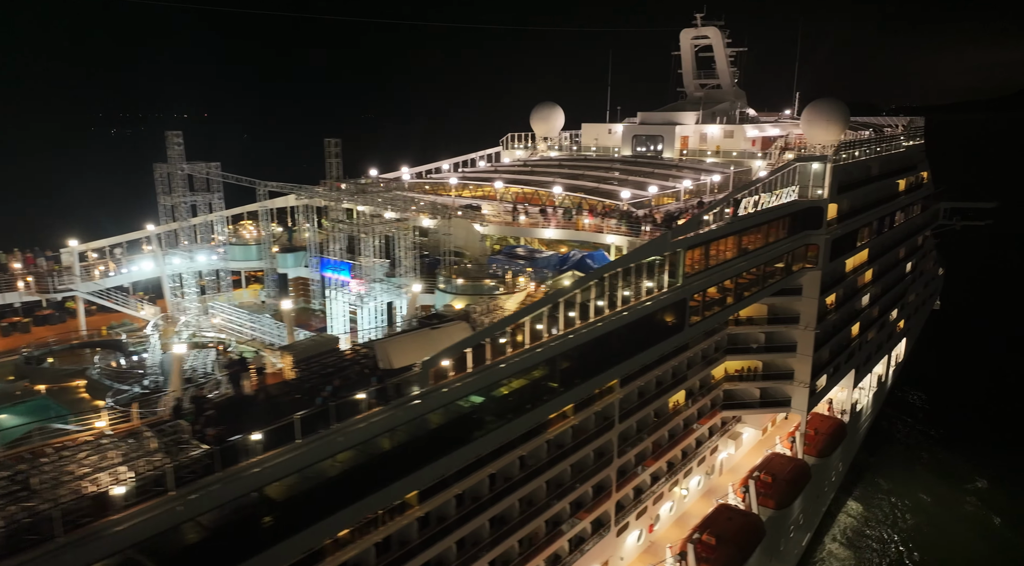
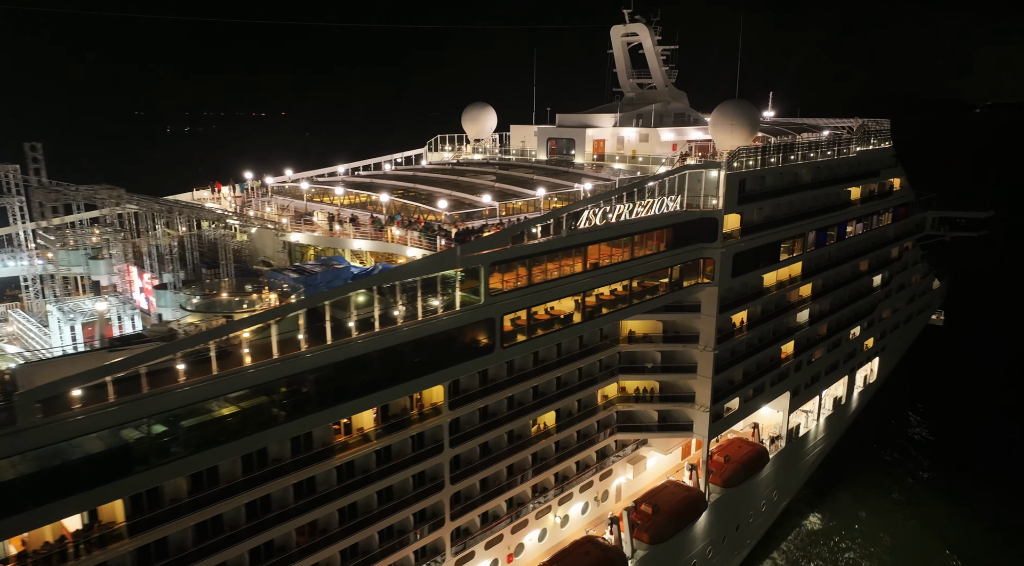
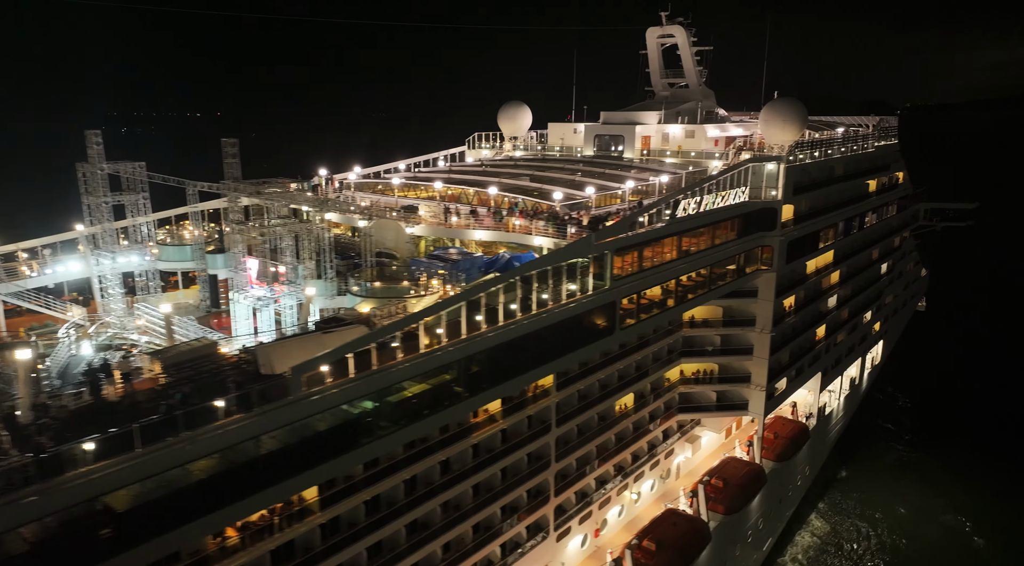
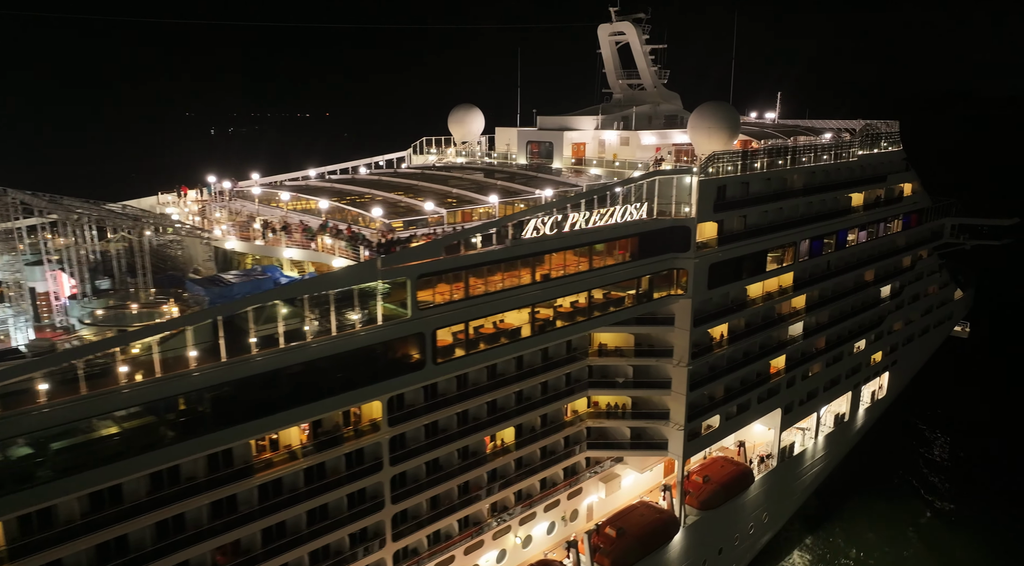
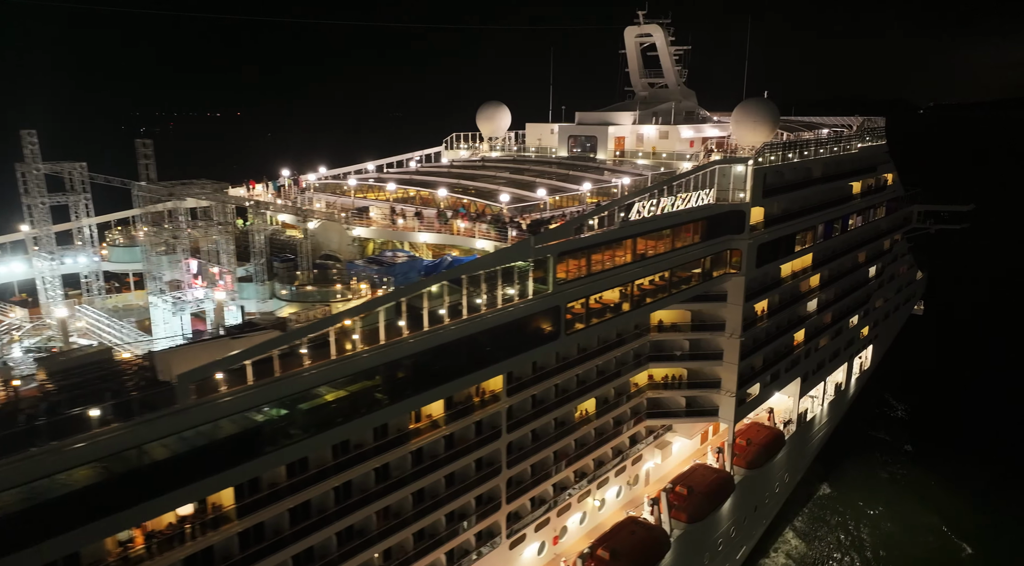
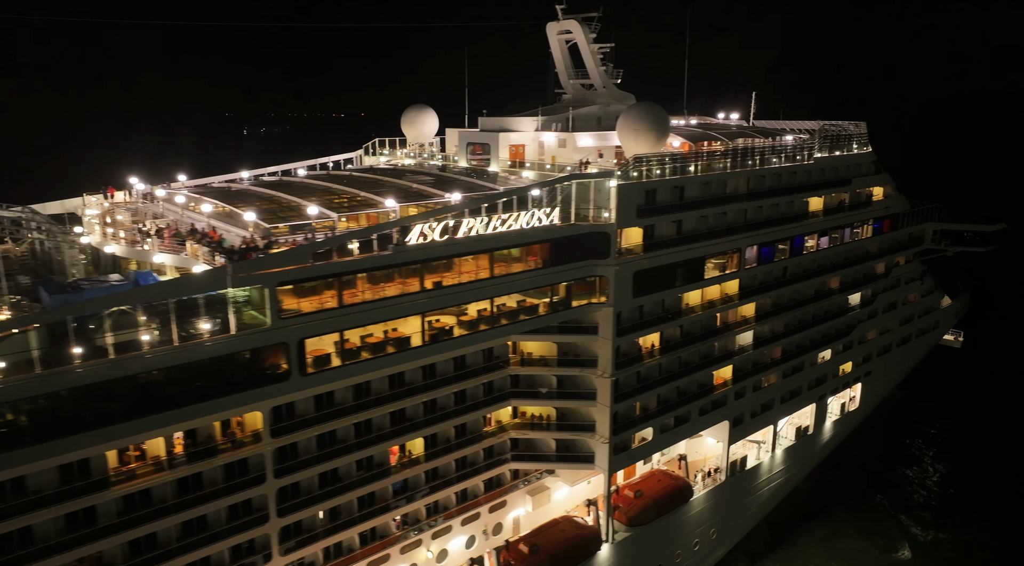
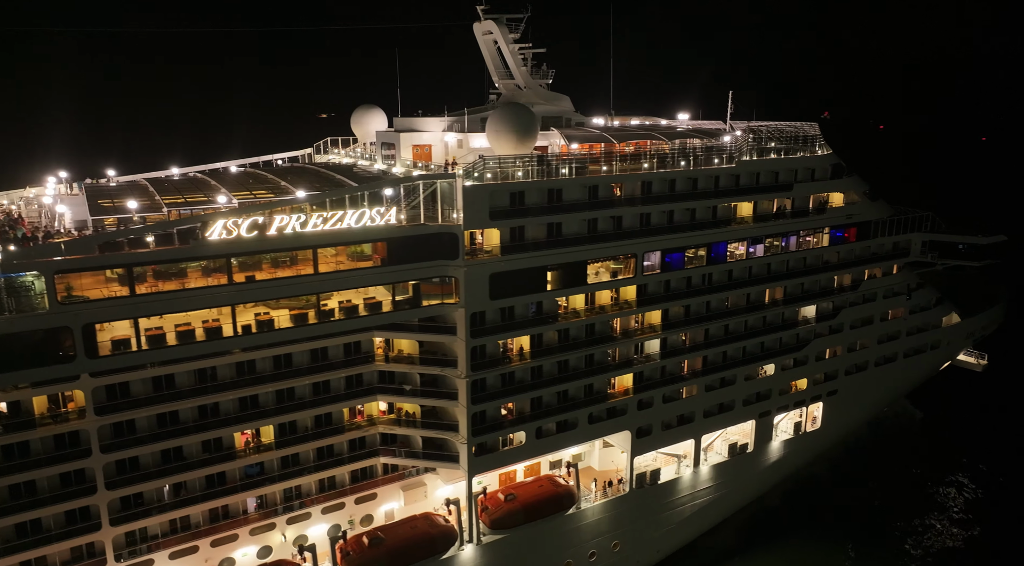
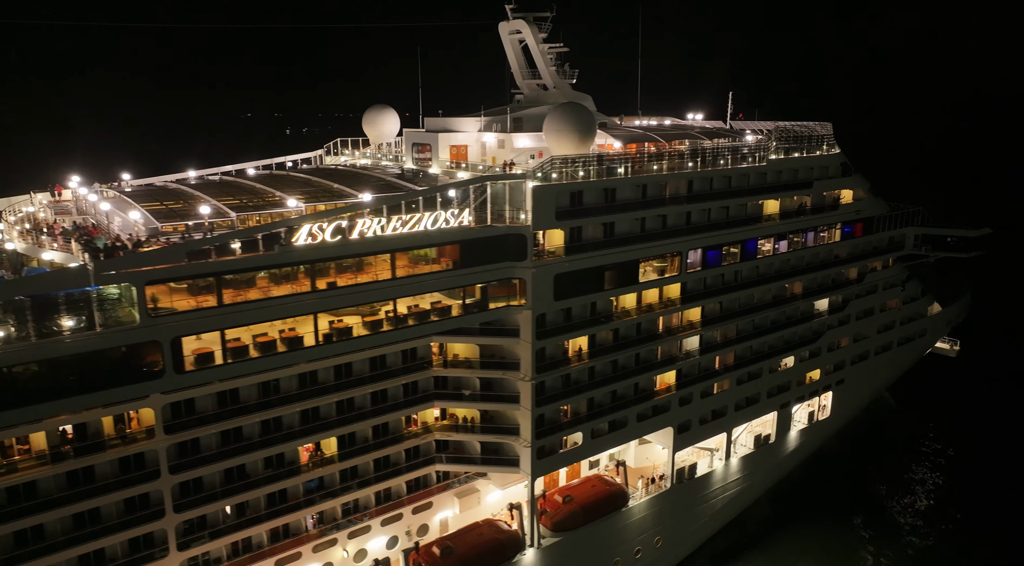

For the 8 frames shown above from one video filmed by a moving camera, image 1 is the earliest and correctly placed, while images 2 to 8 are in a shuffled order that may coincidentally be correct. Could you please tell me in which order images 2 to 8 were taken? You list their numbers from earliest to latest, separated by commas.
3, 5, 2, 4, 6, 8, 7
